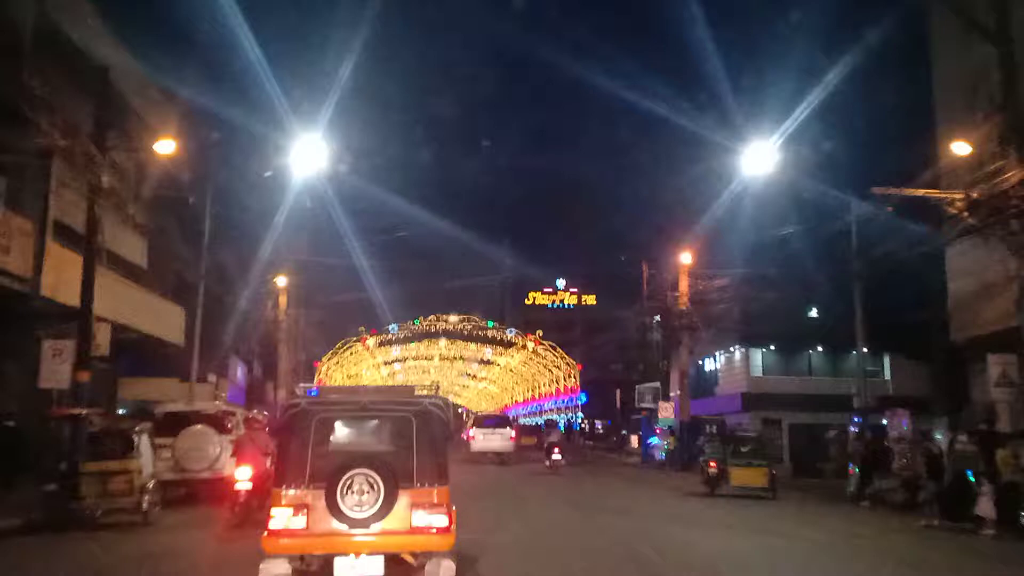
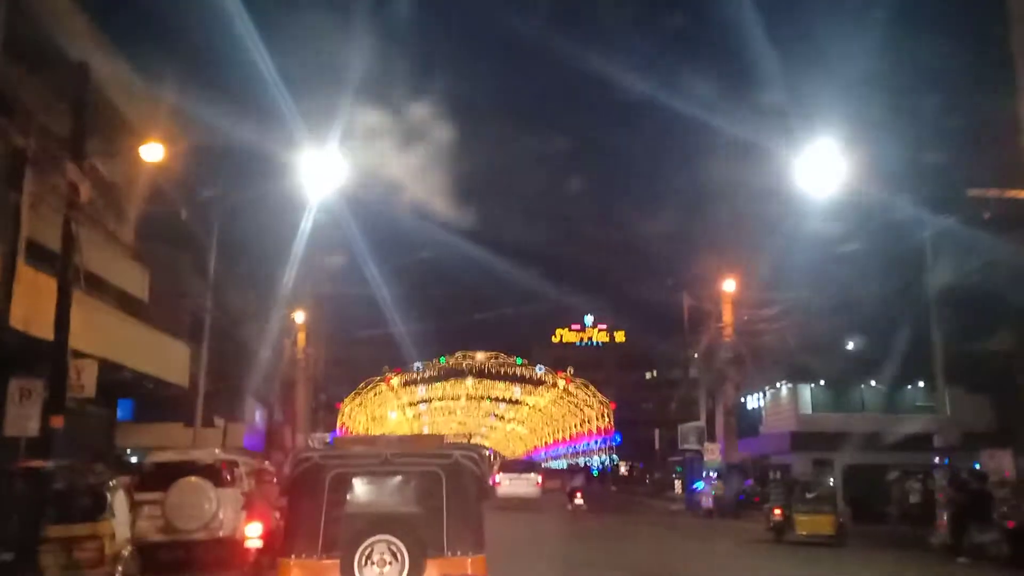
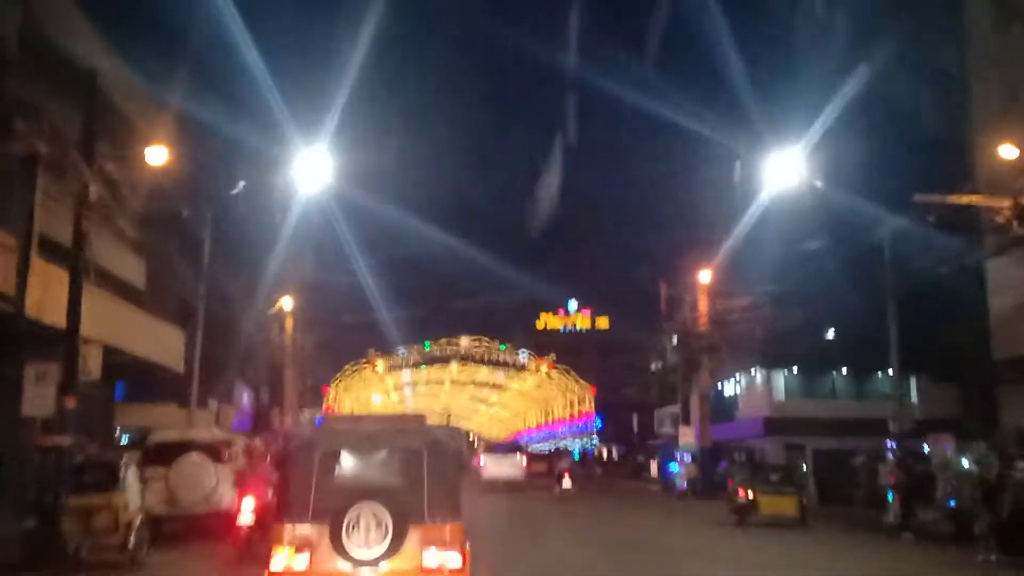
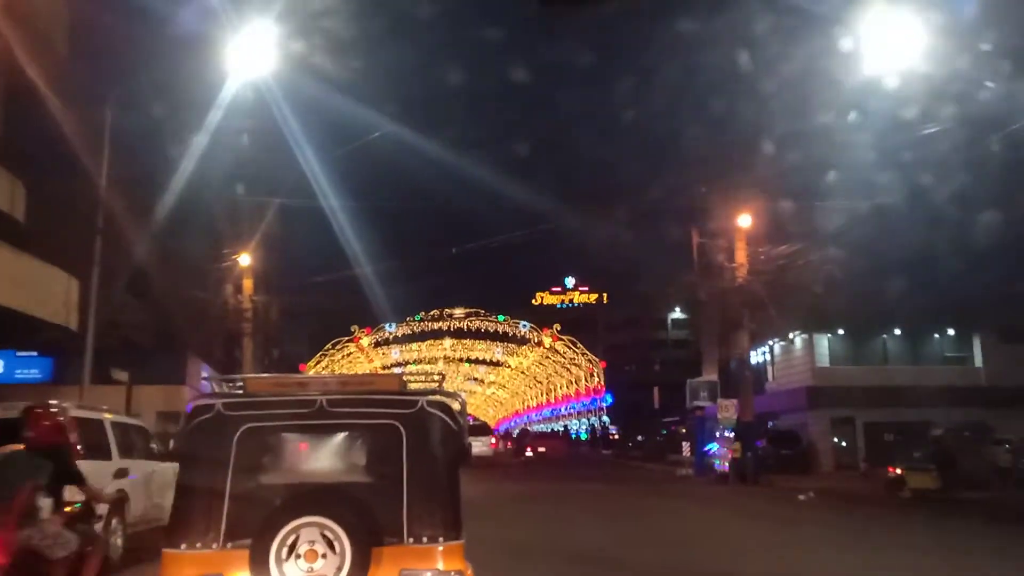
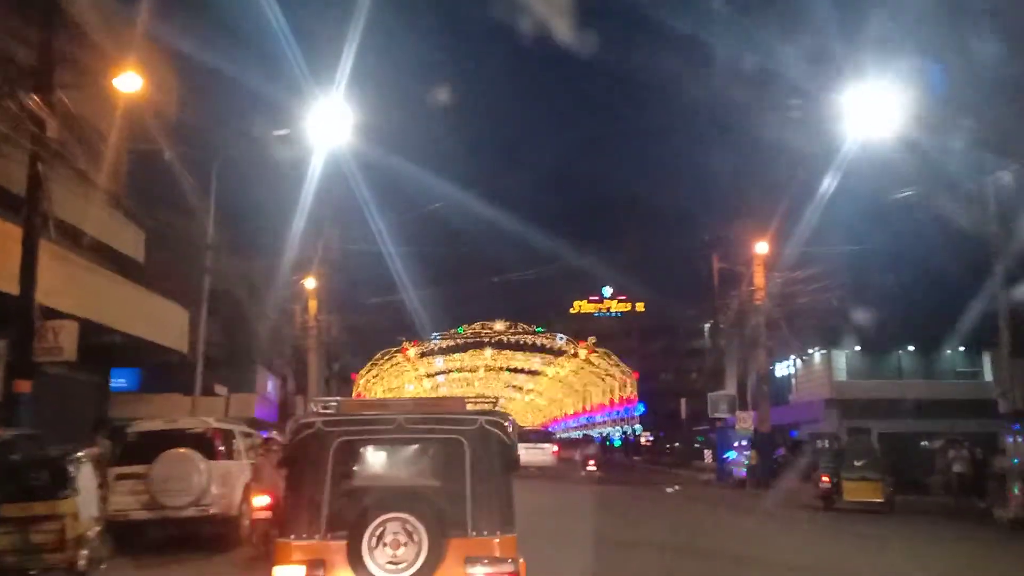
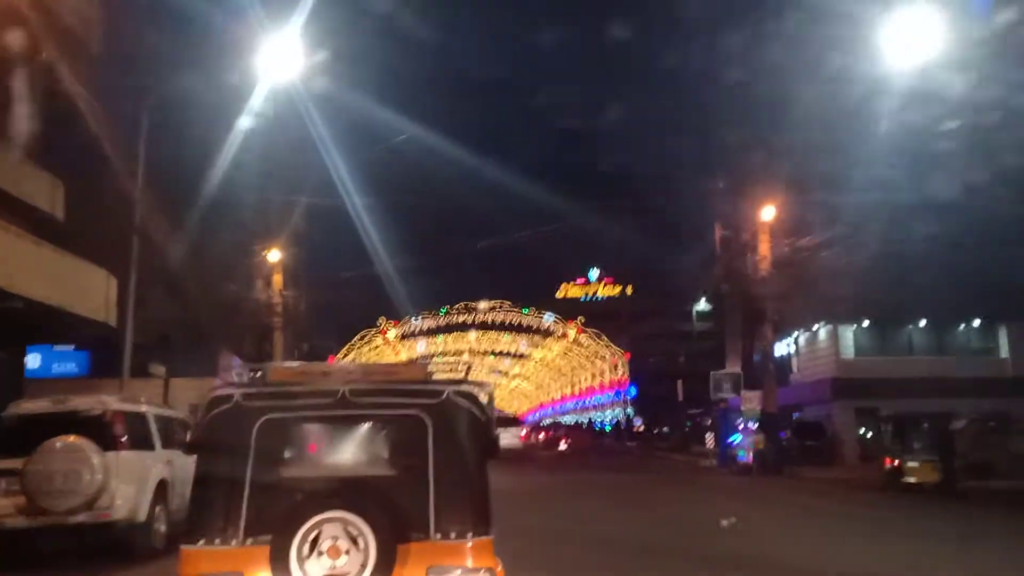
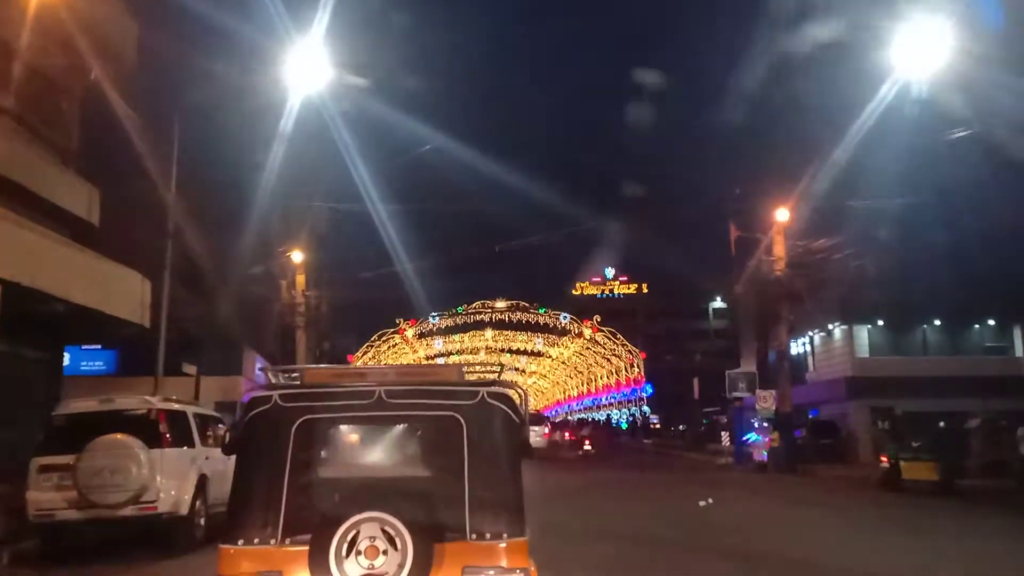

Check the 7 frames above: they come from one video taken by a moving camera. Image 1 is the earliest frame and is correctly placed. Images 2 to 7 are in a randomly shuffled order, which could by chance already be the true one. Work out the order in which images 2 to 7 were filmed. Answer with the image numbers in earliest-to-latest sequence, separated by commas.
3, 2, 5, 7, 6, 4
